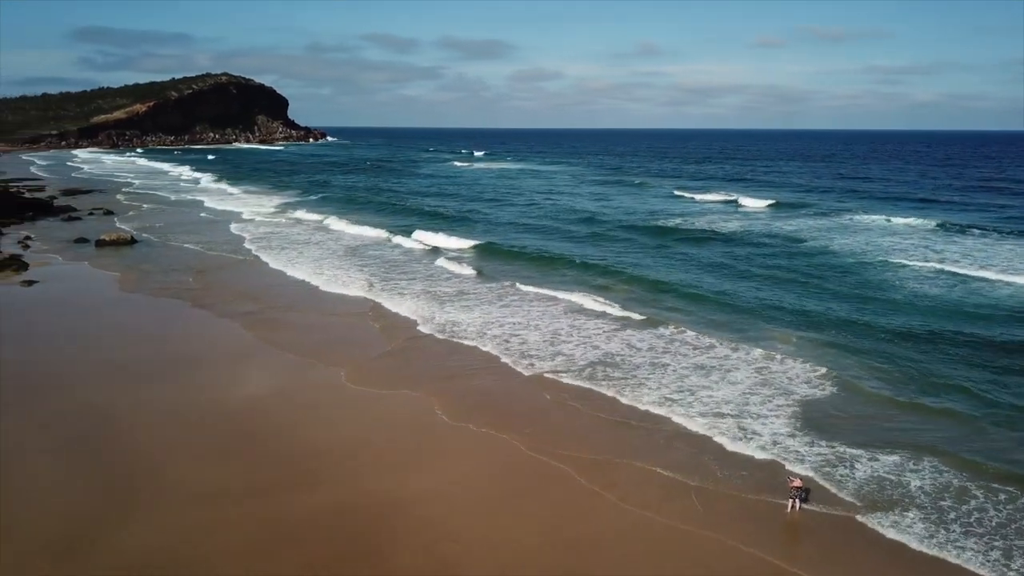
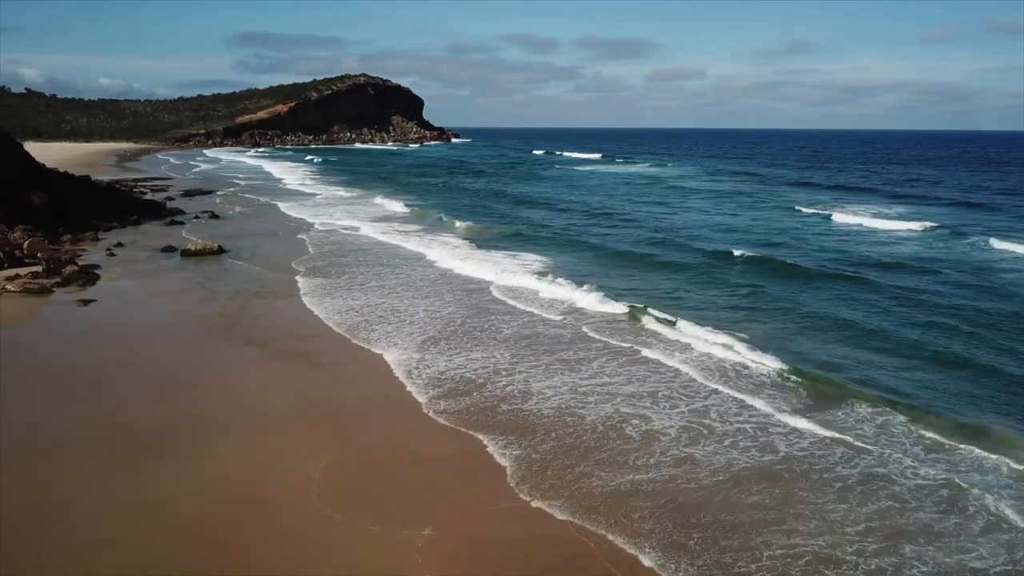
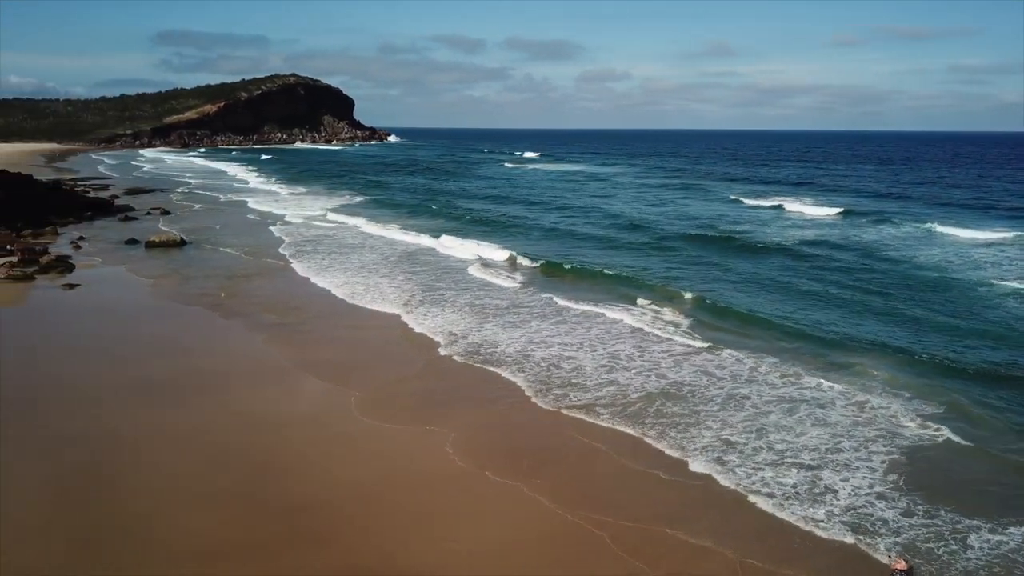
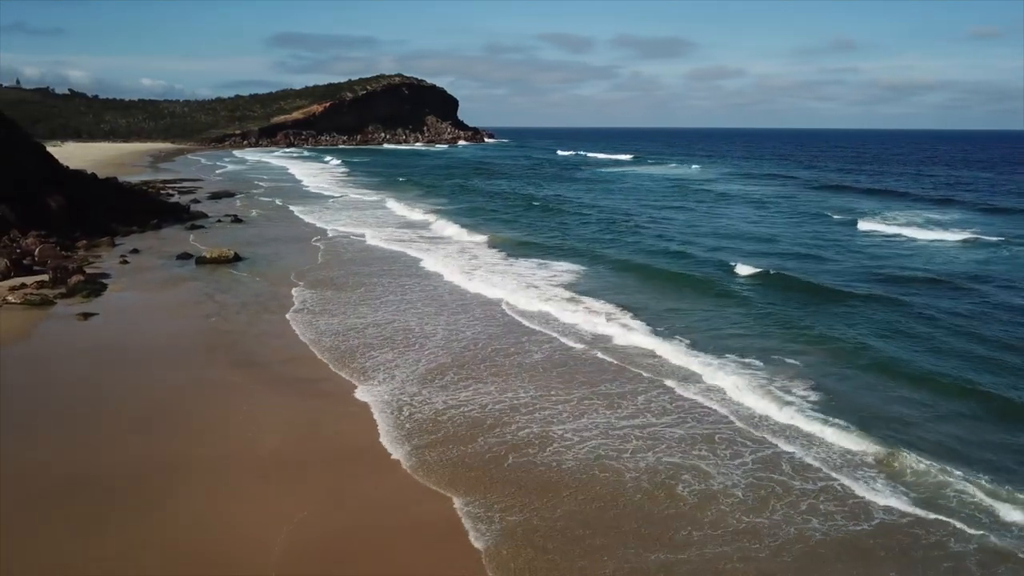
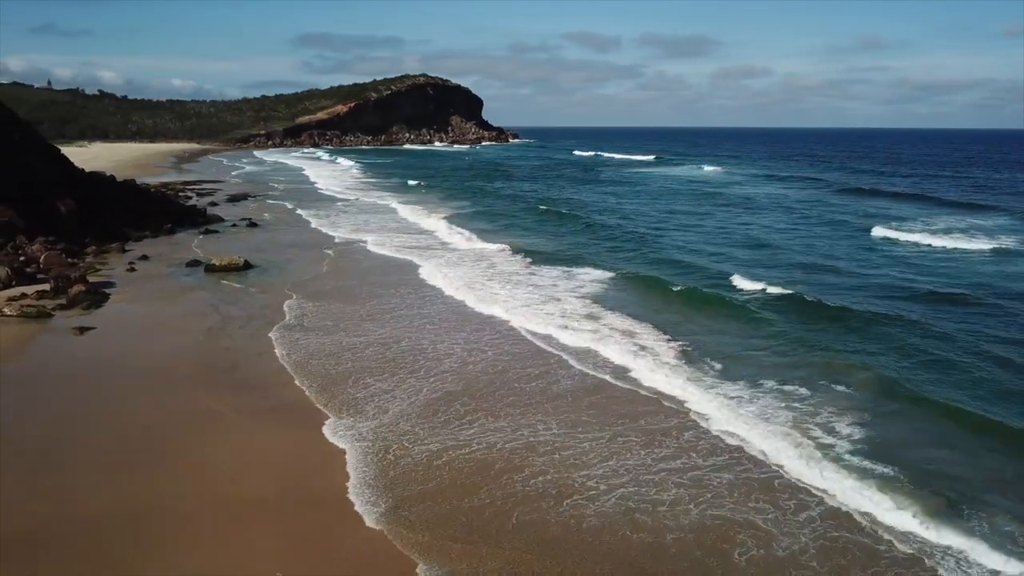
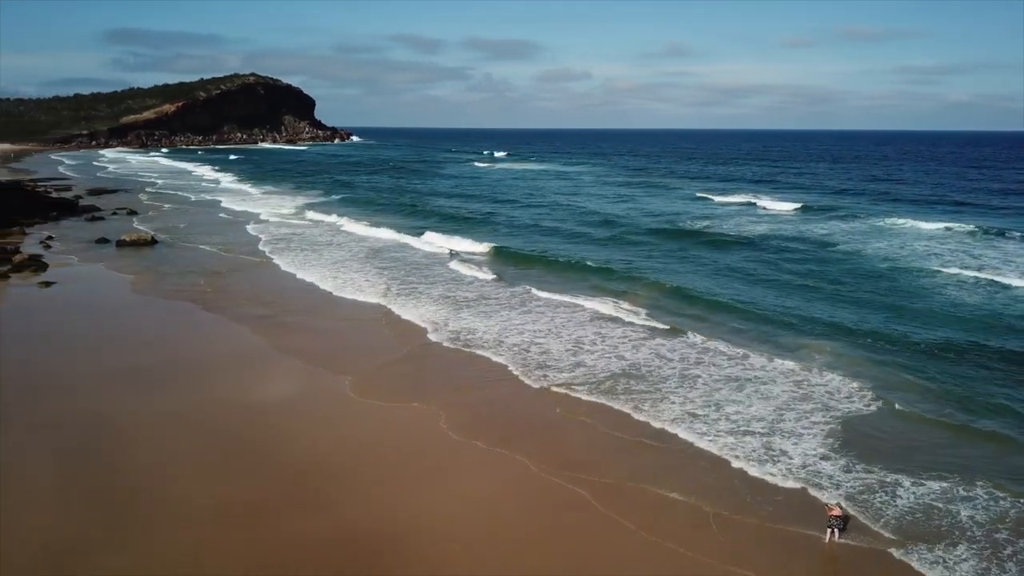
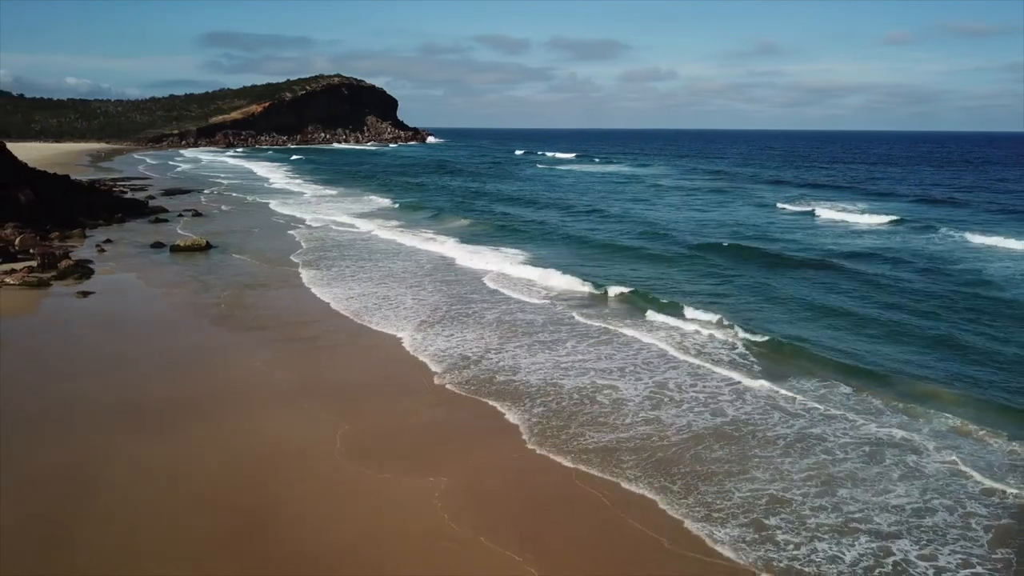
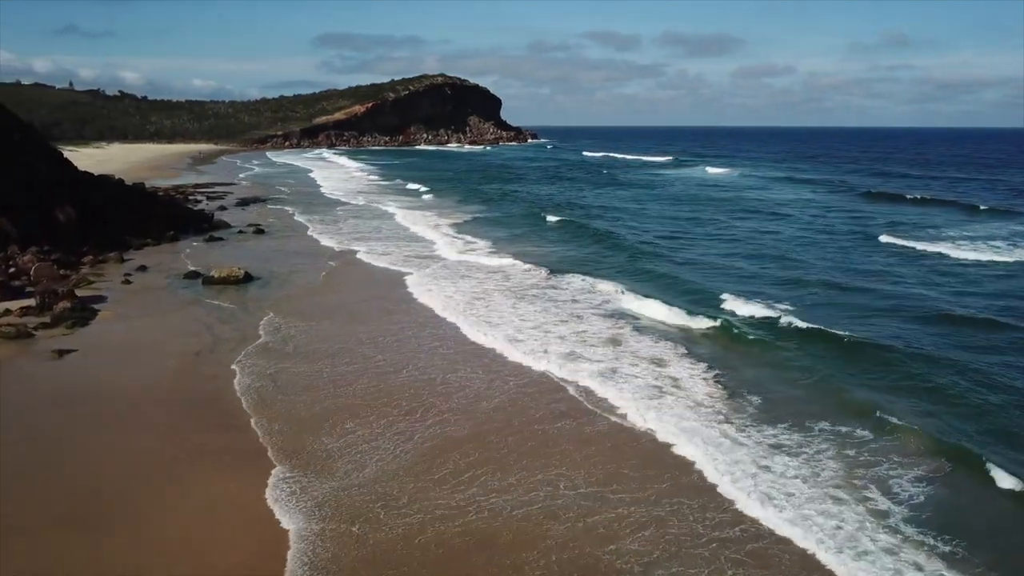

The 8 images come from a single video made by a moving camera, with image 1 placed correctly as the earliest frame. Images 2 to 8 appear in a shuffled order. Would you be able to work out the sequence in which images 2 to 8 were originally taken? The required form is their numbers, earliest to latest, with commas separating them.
6, 3, 7, 2, 4, 5, 8
